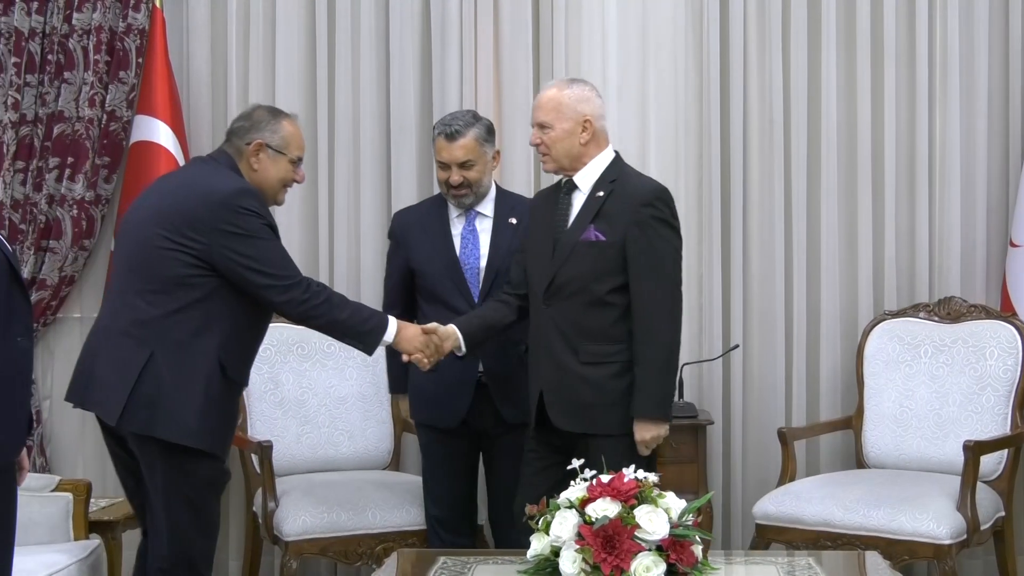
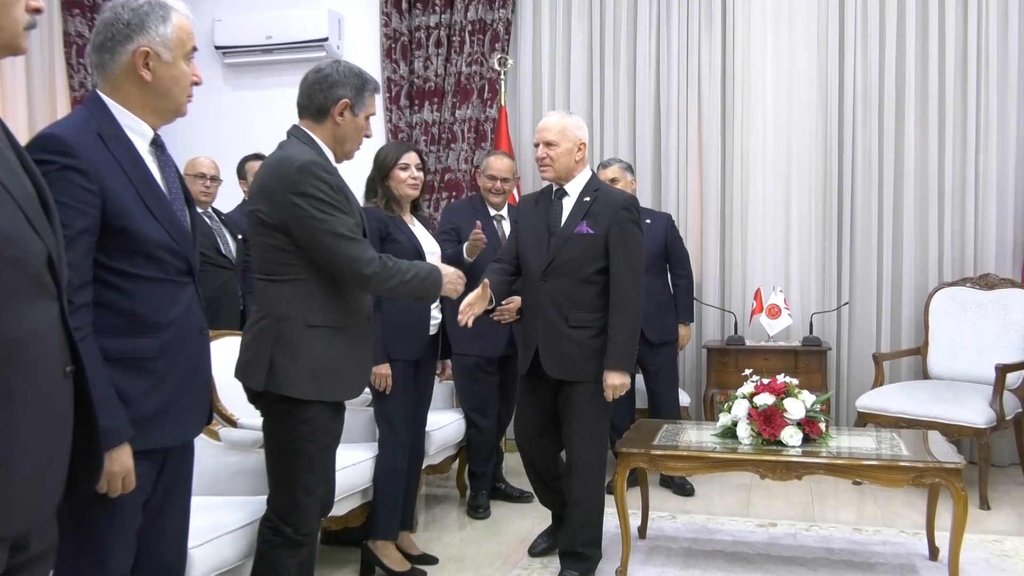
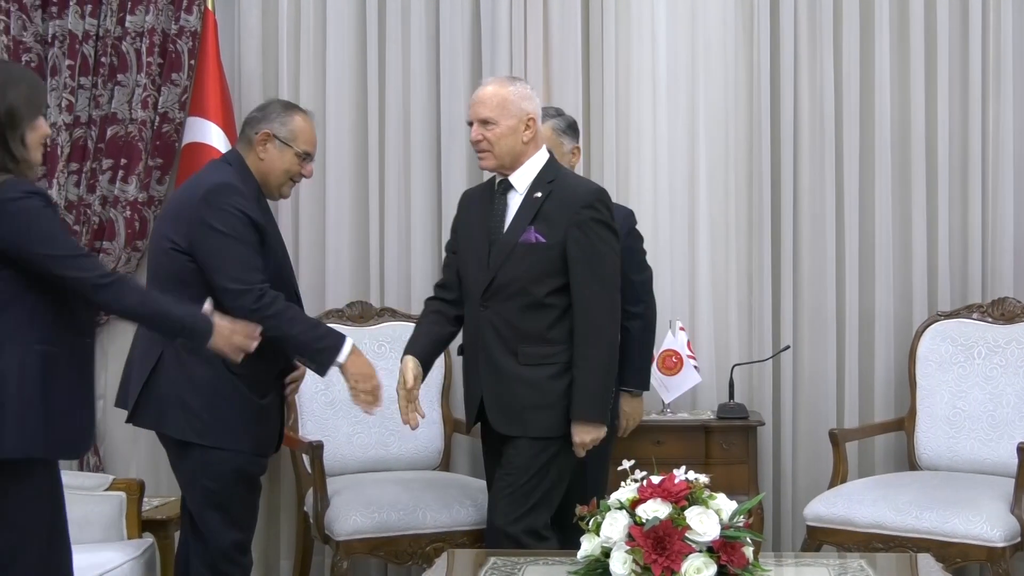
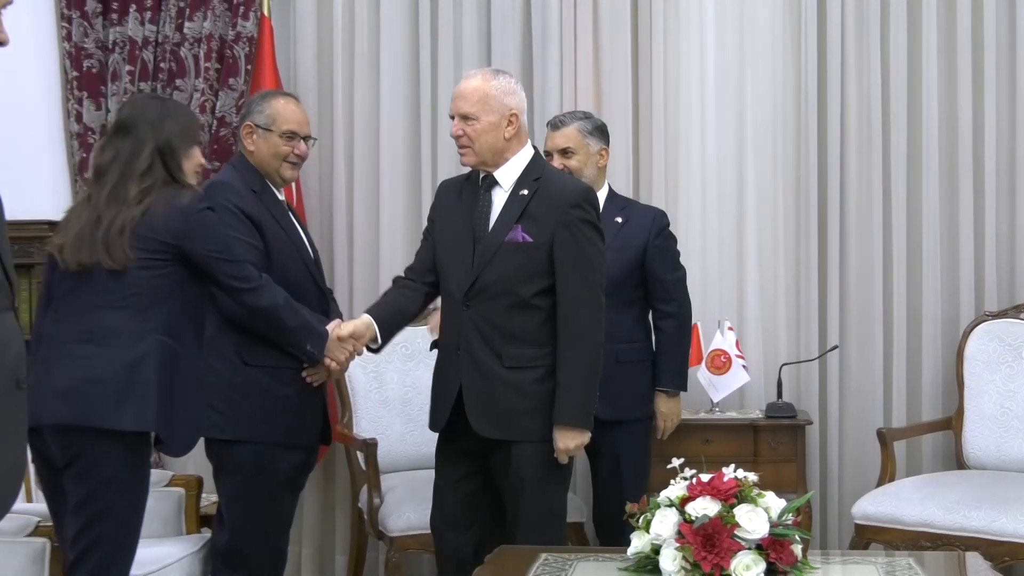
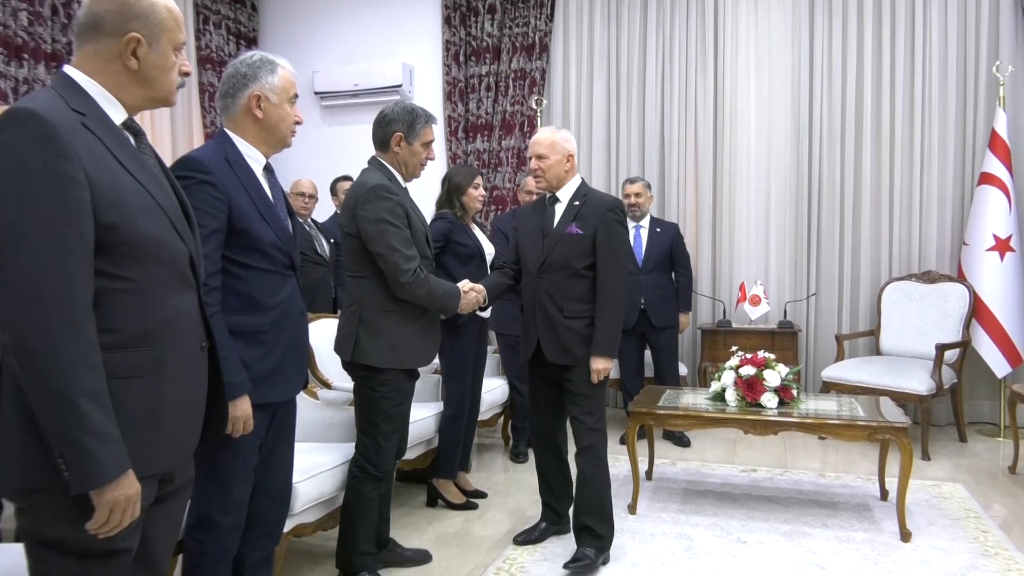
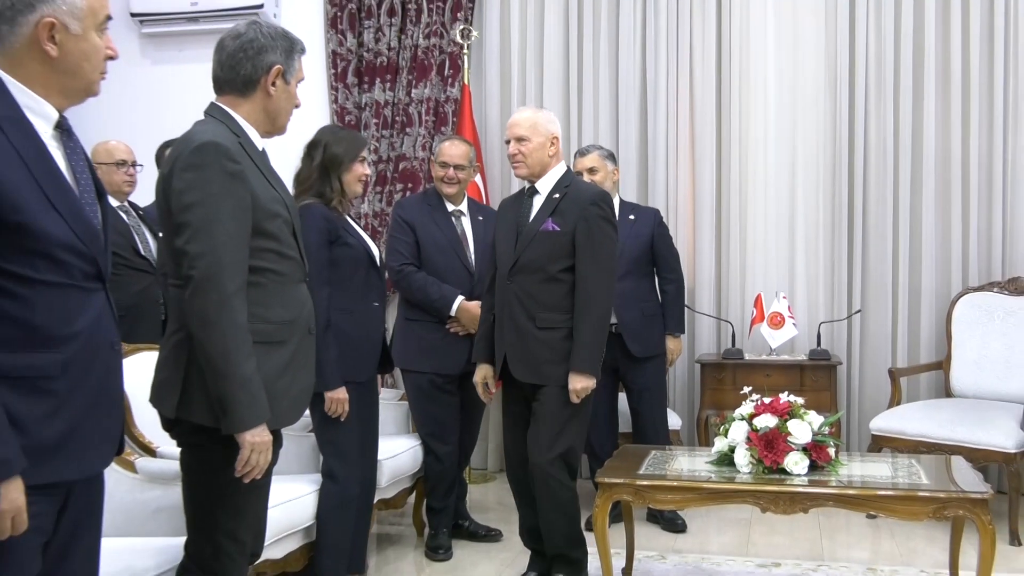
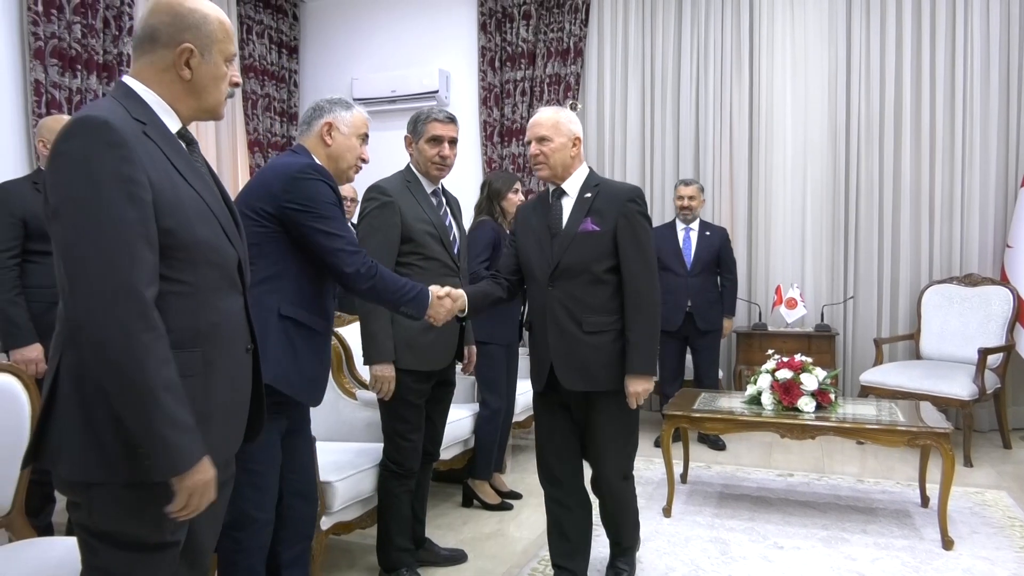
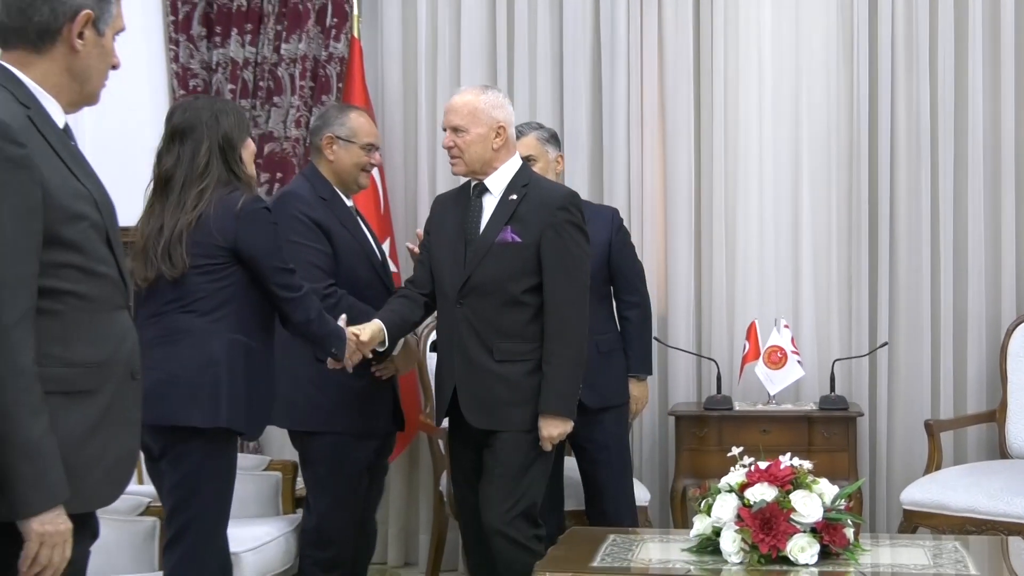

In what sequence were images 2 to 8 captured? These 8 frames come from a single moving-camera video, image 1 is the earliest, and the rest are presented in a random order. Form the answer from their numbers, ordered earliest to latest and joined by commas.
3, 4, 8, 6, 2, 5, 7
